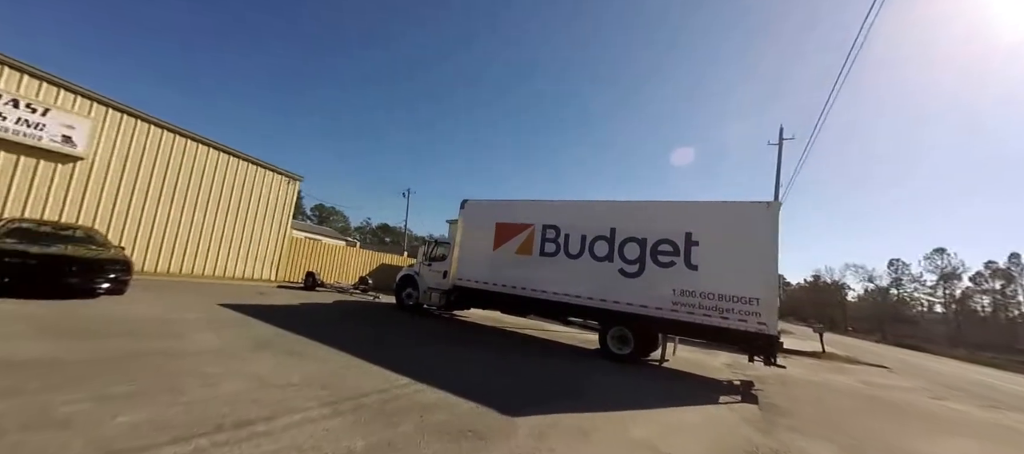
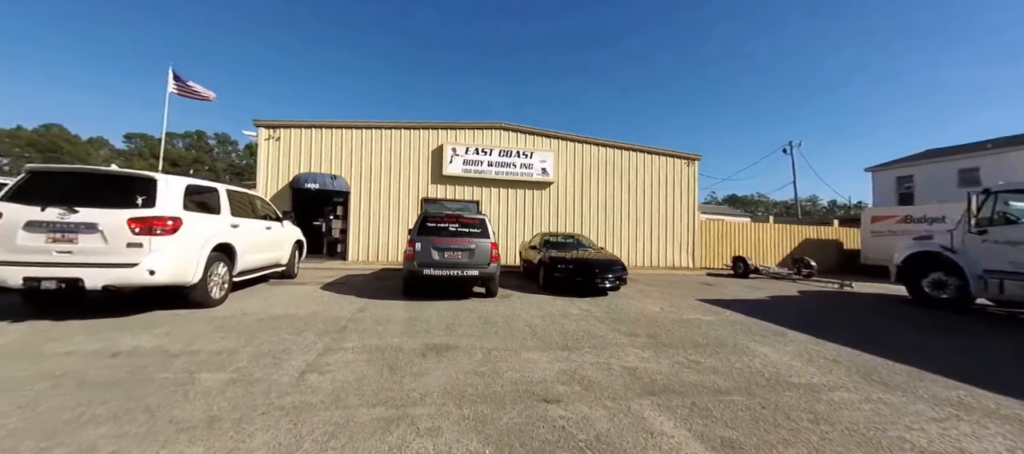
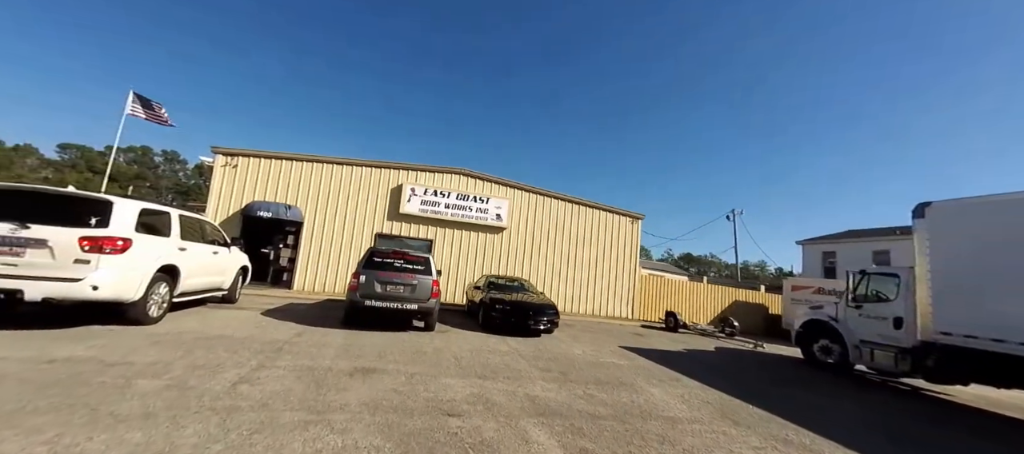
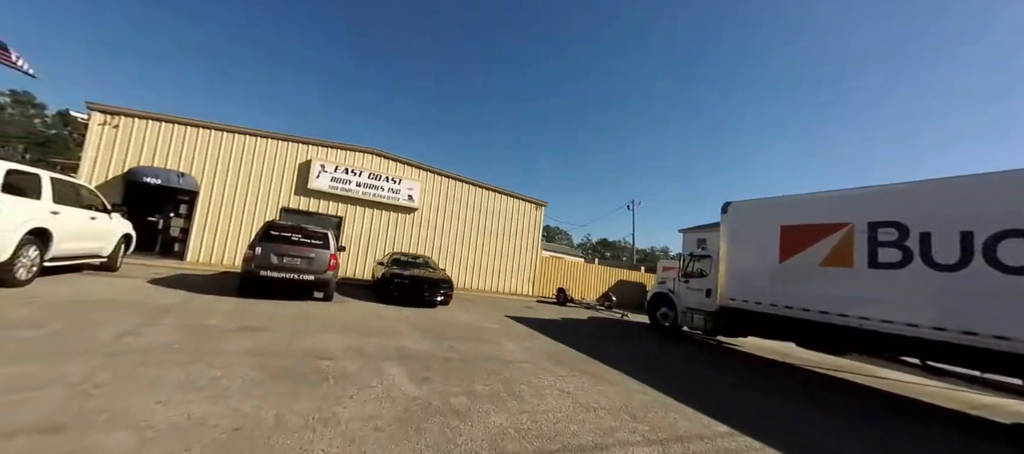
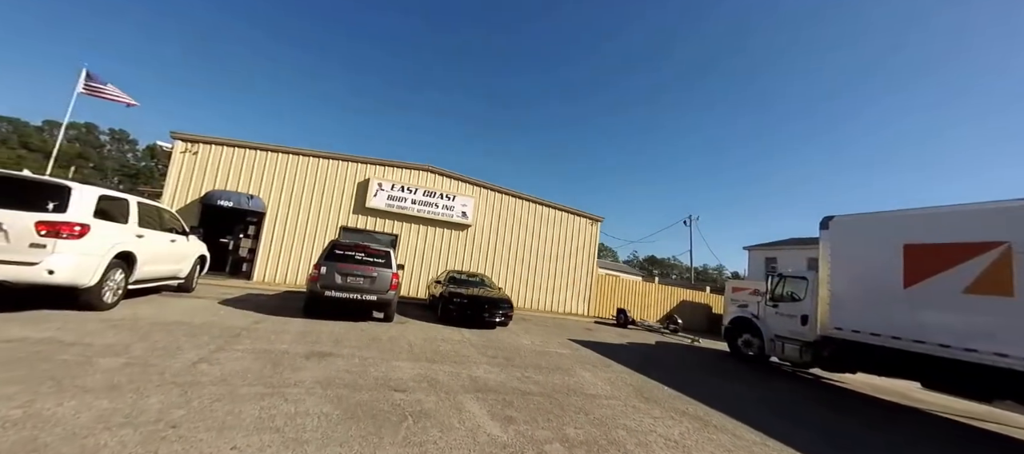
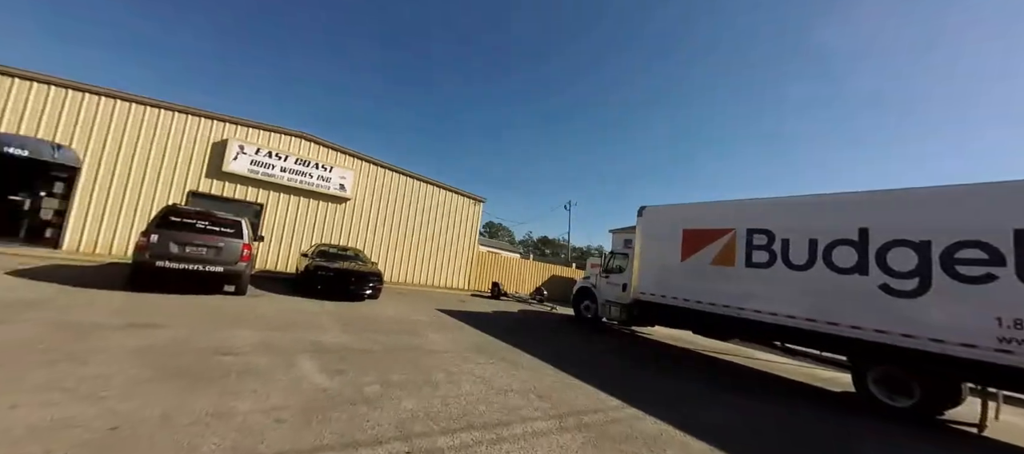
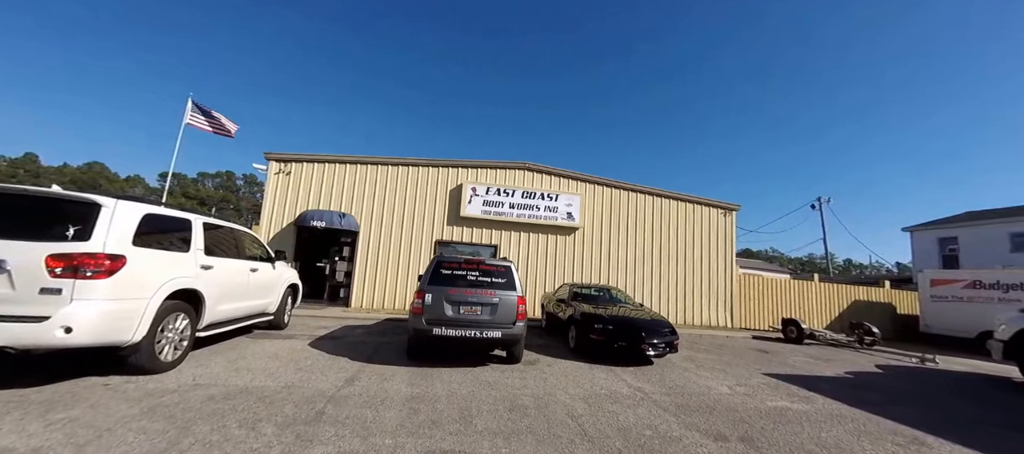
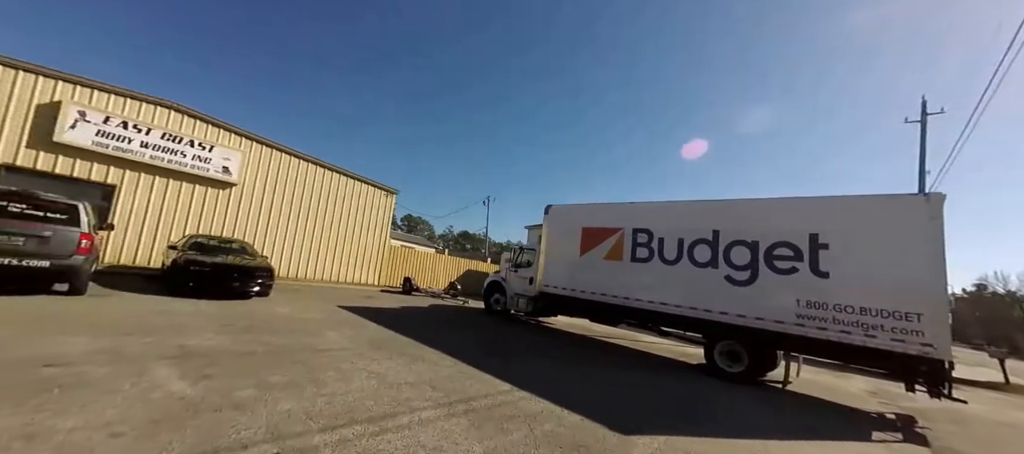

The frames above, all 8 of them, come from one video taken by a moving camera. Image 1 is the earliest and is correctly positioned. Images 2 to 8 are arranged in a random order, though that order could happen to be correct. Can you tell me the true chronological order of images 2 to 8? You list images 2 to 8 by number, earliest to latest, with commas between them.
8, 6, 4, 5, 3, 2, 7
